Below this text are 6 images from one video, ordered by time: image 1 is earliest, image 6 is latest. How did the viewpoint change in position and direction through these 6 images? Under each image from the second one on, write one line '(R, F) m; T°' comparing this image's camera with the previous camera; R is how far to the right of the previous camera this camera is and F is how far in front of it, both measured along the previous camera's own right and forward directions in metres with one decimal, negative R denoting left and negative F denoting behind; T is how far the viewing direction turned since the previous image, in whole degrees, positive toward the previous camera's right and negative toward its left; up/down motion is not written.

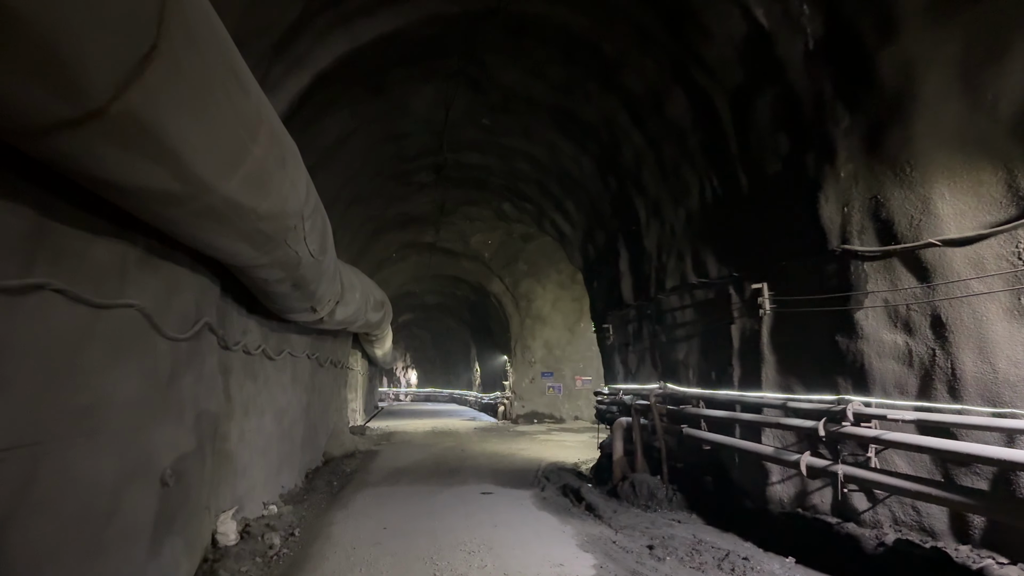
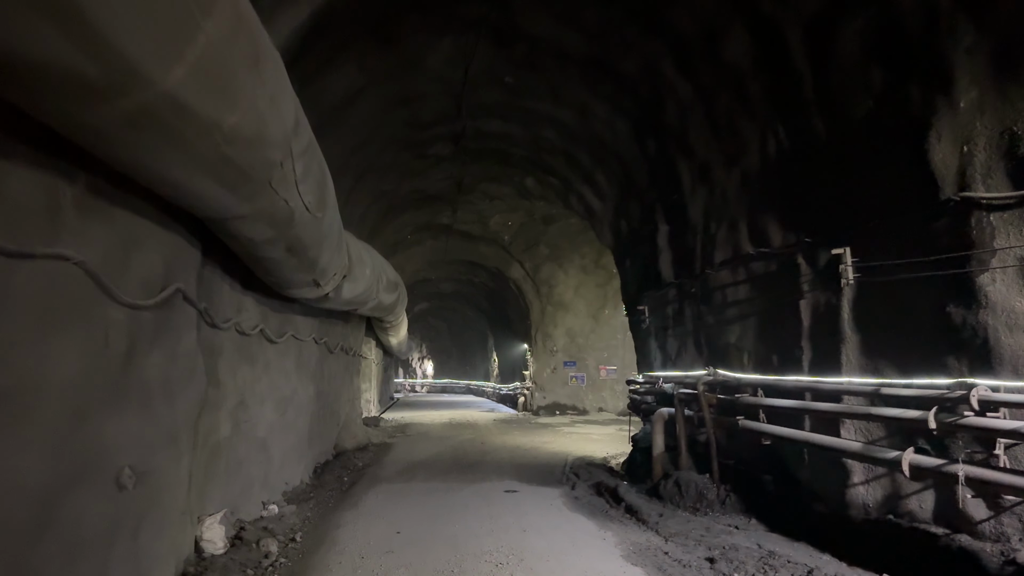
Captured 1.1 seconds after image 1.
(-0.1, +0.7) m; -1°
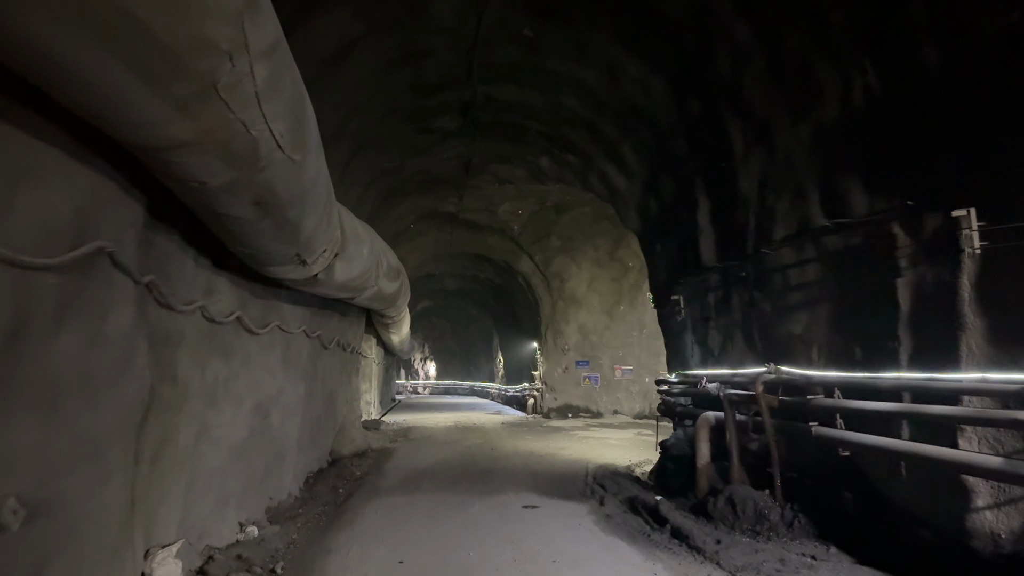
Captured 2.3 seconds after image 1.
(-0.1, +0.9) m; 0°
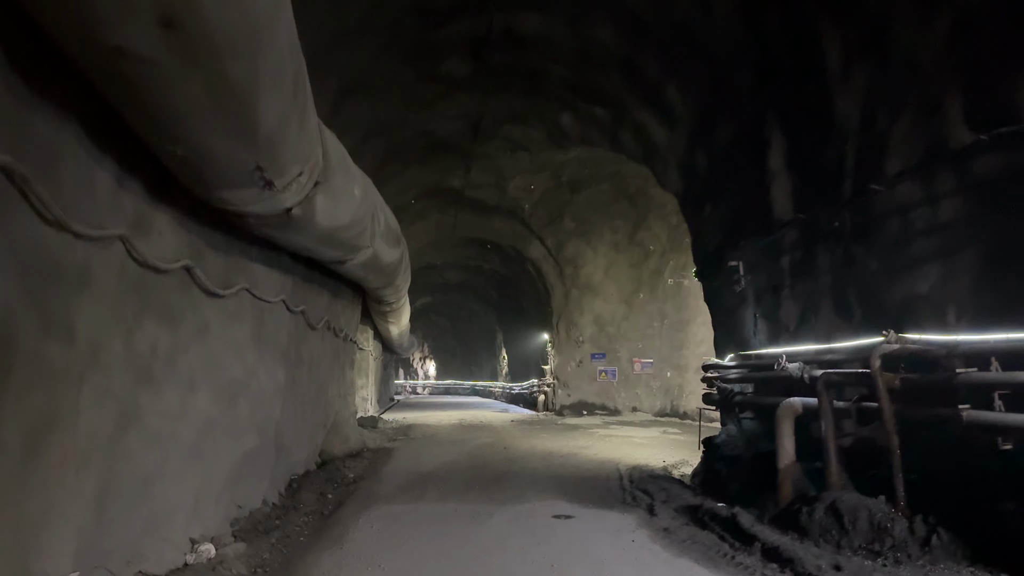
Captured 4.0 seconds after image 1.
(-0.2, +1.1) m; 0°
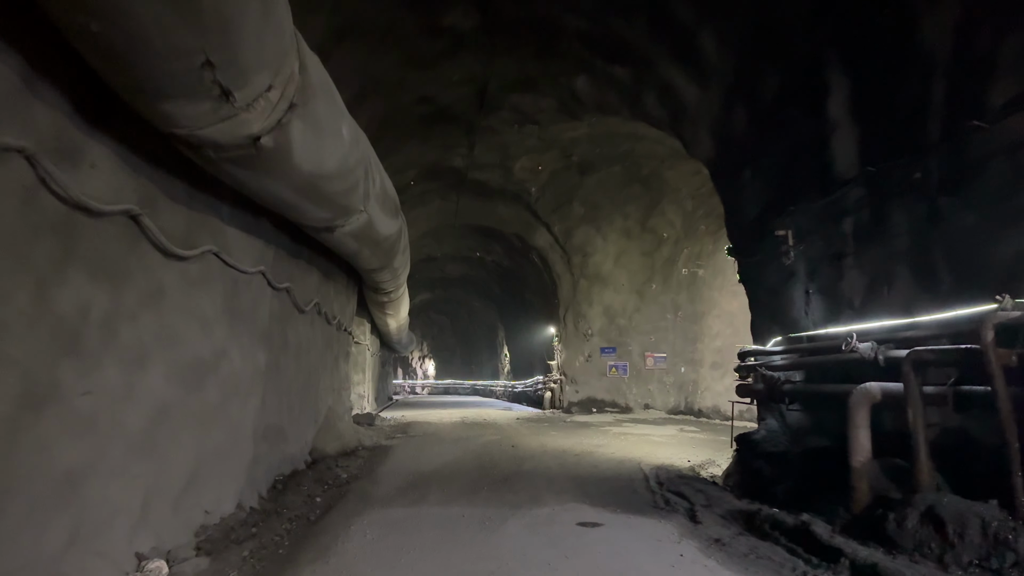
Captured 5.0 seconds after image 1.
(-0.1, +0.7) m; 0°
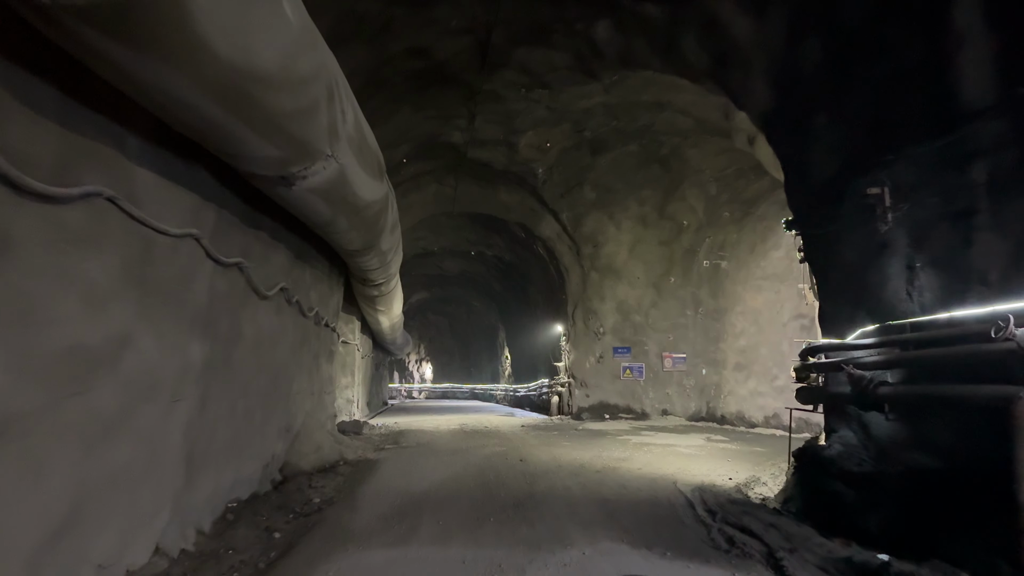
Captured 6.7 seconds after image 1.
(-0.1, +1.1) m; 0°
